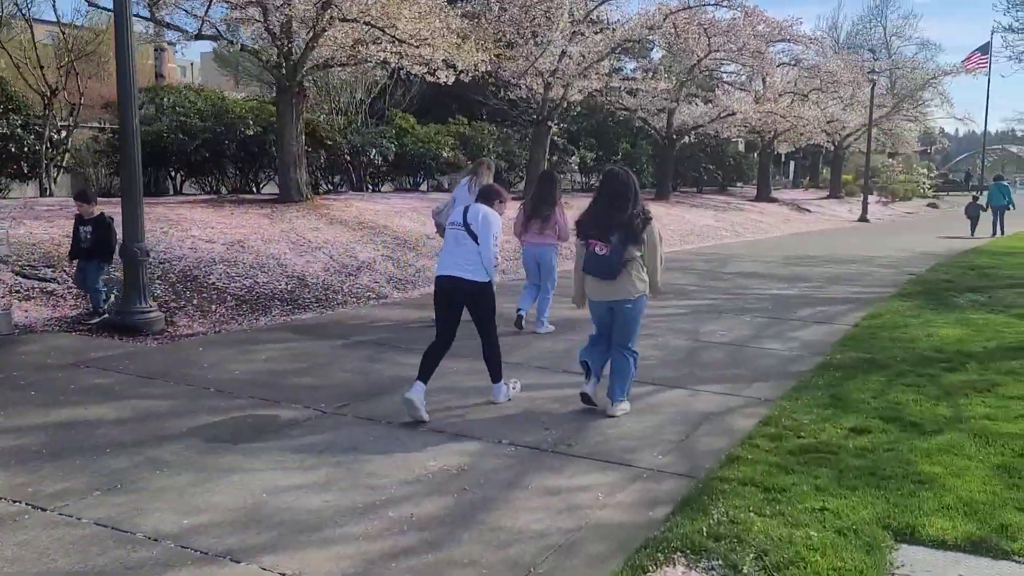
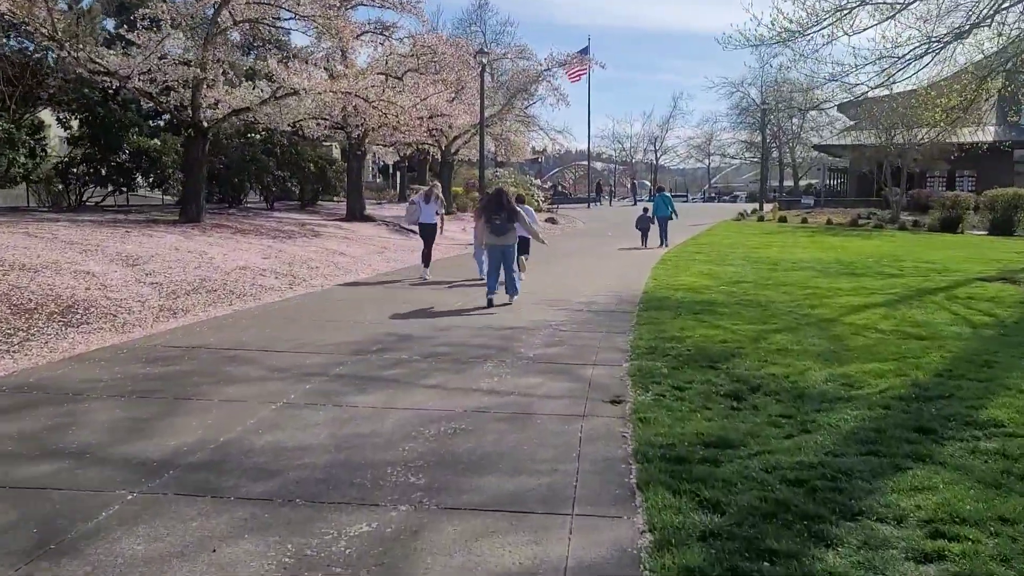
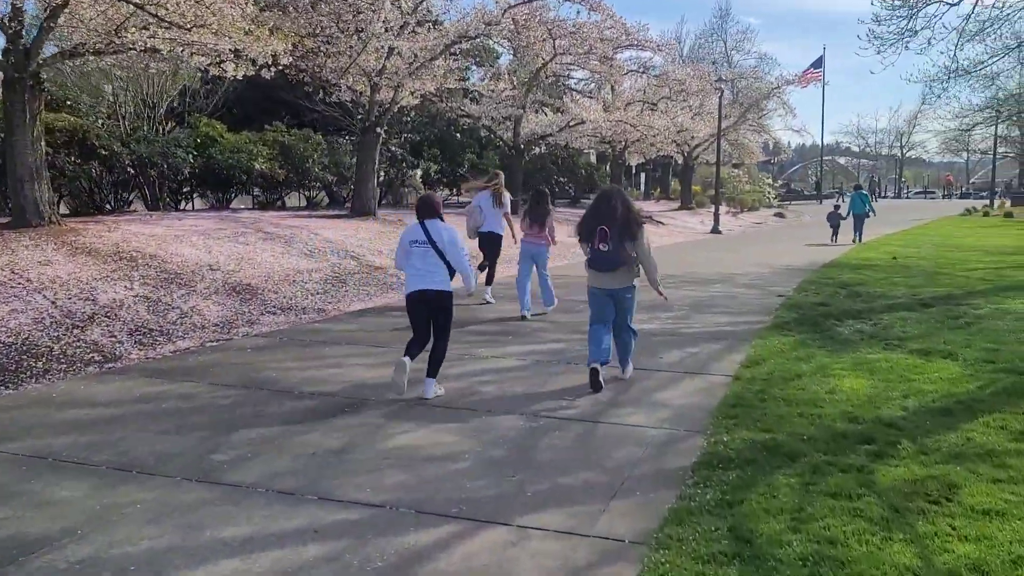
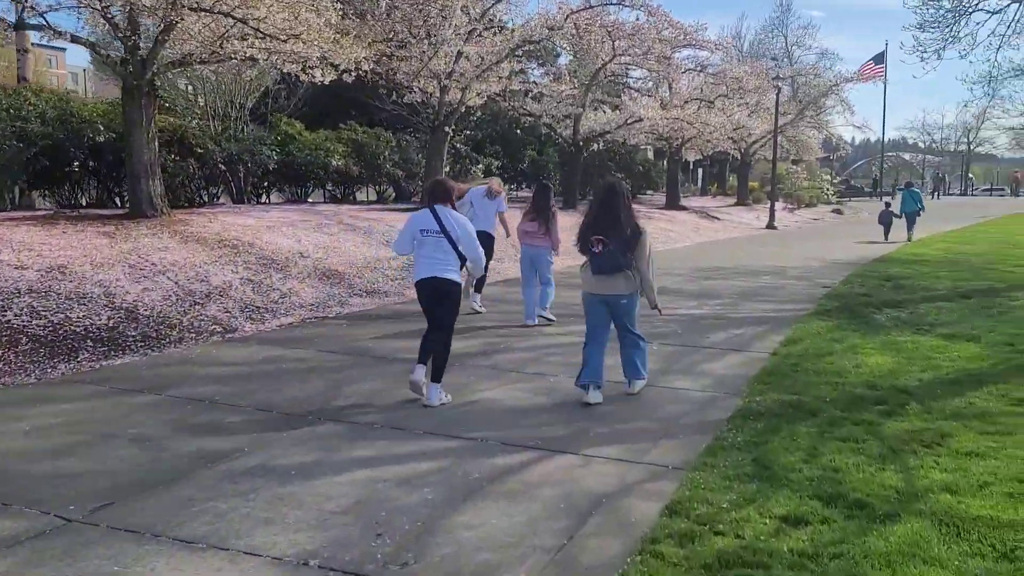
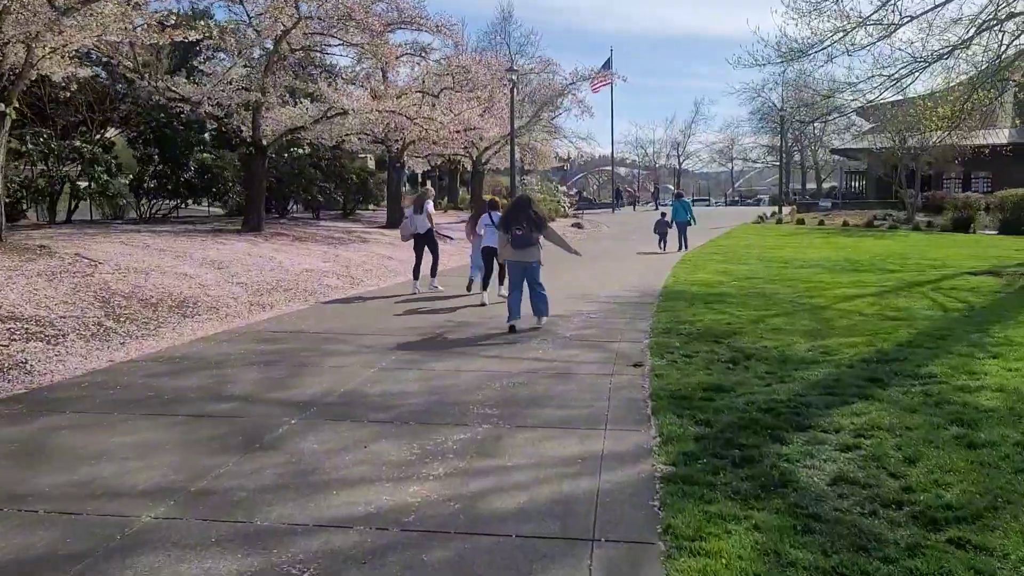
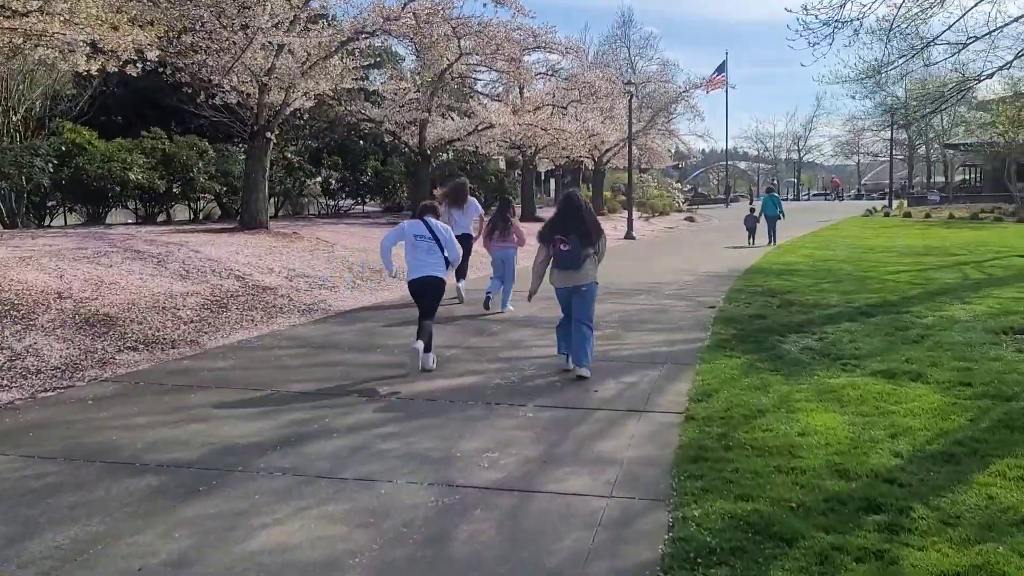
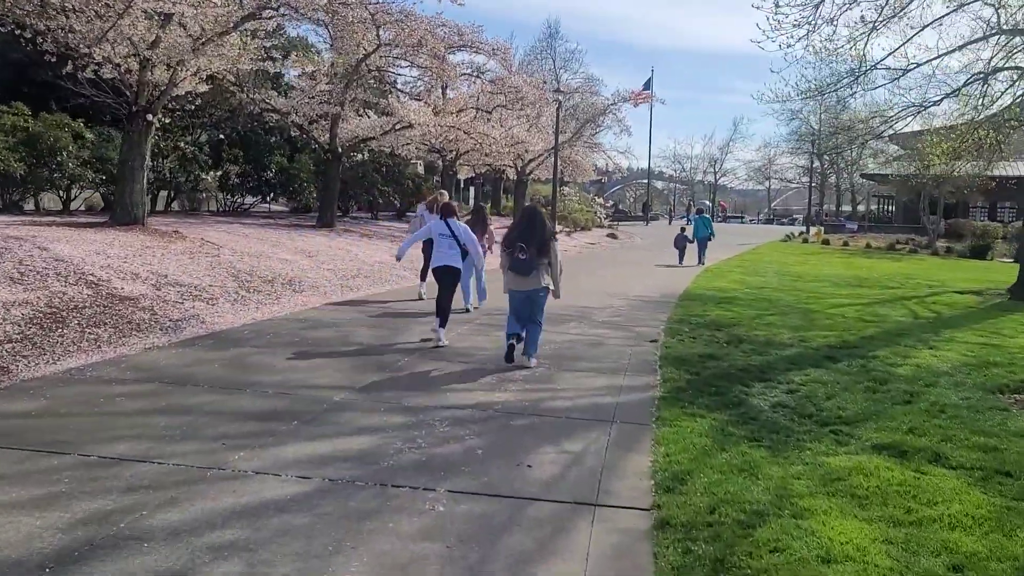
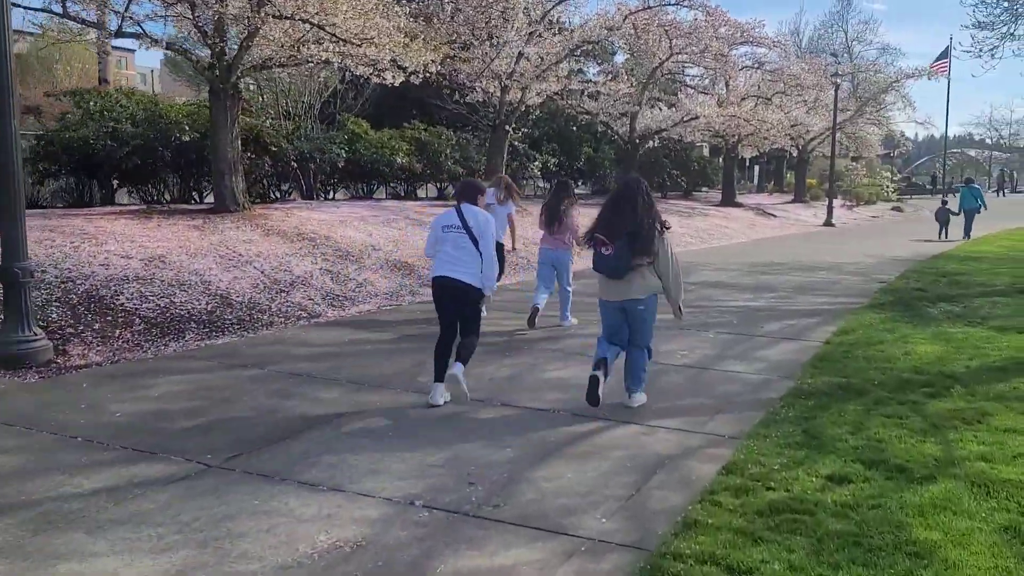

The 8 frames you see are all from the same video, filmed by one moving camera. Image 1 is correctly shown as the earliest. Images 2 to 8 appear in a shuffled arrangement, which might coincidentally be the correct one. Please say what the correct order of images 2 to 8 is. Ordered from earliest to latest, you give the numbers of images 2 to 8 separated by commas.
8, 4, 3, 6, 7, 5, 2
